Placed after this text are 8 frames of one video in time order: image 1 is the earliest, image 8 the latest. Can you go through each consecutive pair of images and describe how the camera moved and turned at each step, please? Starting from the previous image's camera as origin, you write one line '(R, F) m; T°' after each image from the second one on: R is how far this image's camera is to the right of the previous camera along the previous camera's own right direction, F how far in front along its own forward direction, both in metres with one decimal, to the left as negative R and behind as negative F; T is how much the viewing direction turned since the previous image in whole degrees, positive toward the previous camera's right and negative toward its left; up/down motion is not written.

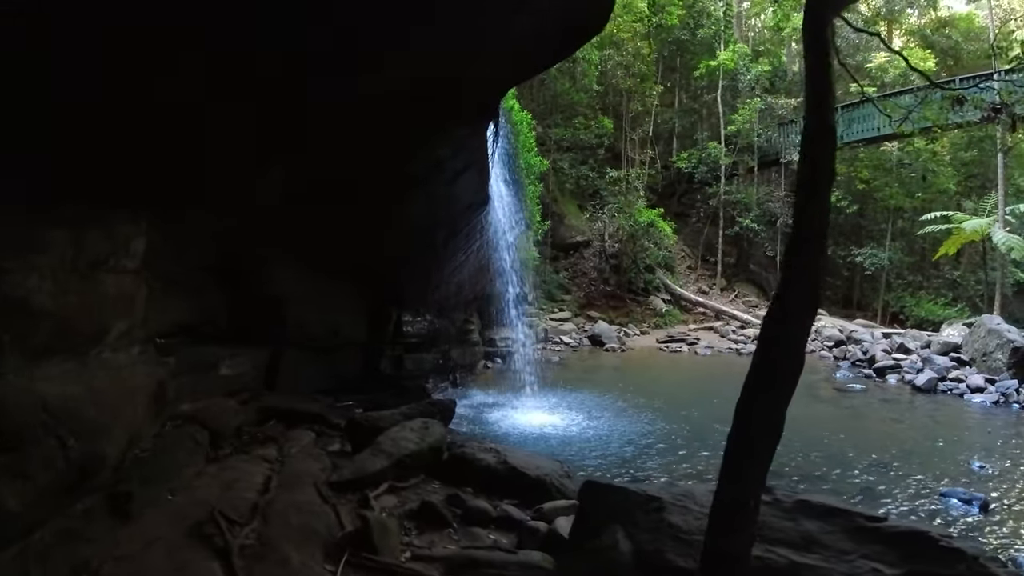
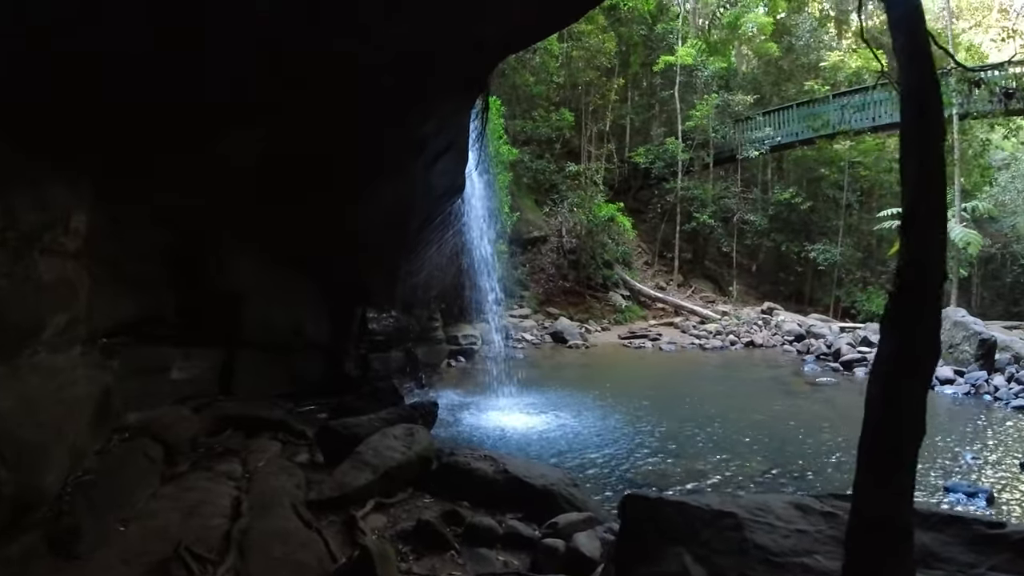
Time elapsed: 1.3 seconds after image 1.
(-0.3, +0.4) m; +5°
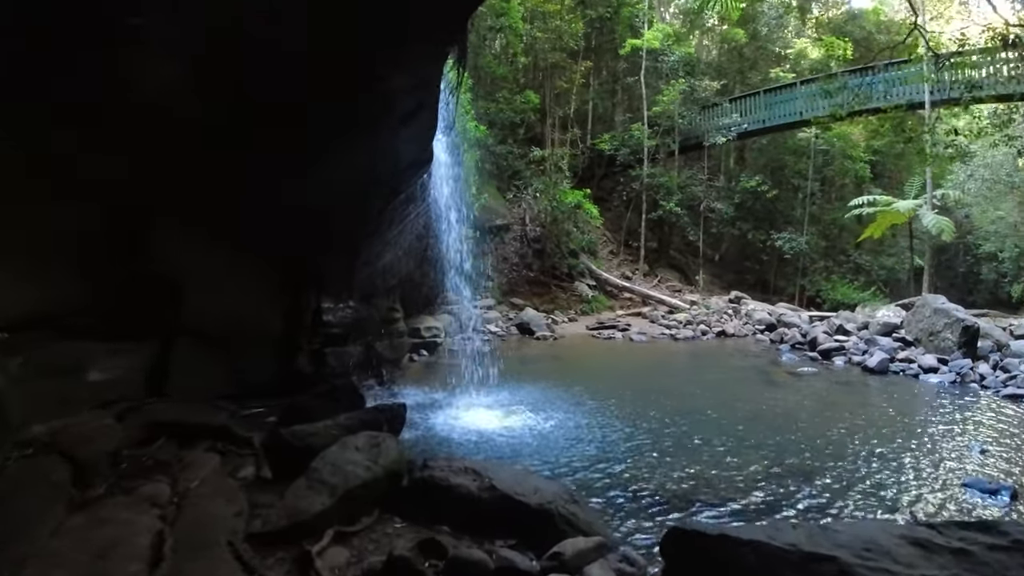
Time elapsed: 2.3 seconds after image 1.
(-0.1, +0.6) m; +4°
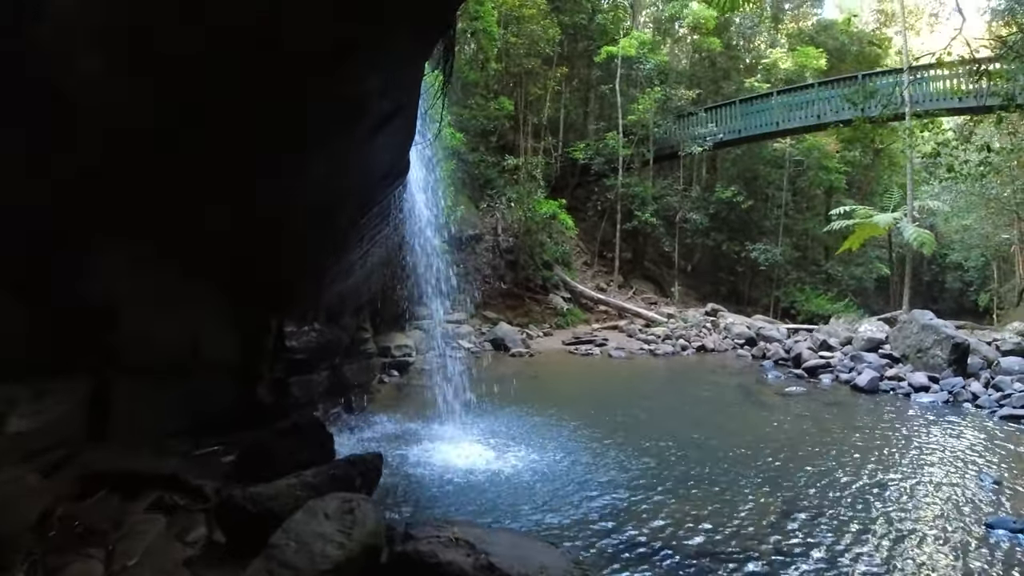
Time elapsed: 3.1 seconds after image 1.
(-0.1, +0.5) m; +3°
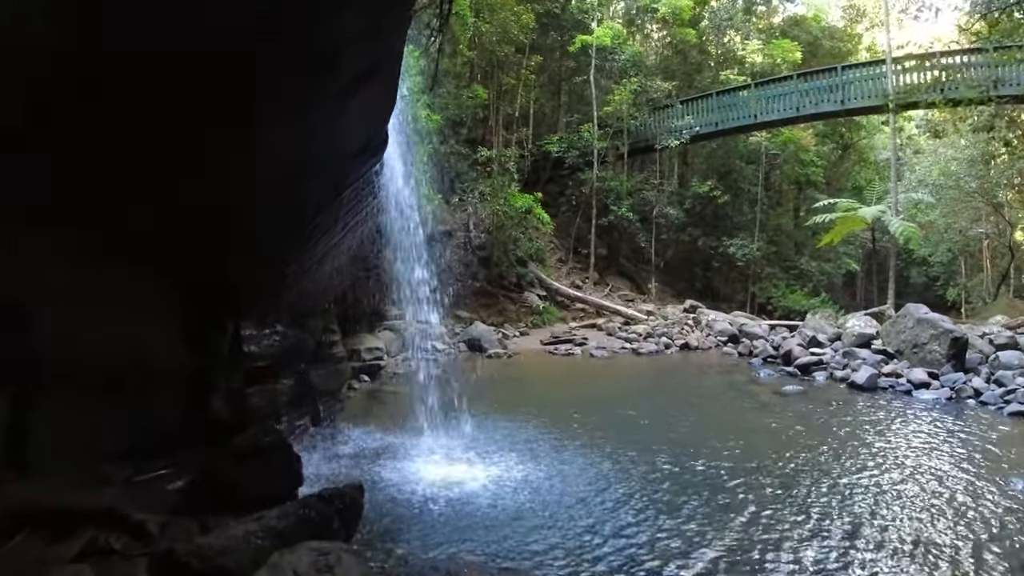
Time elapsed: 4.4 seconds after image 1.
(-0.2, +0.6) m; +3°
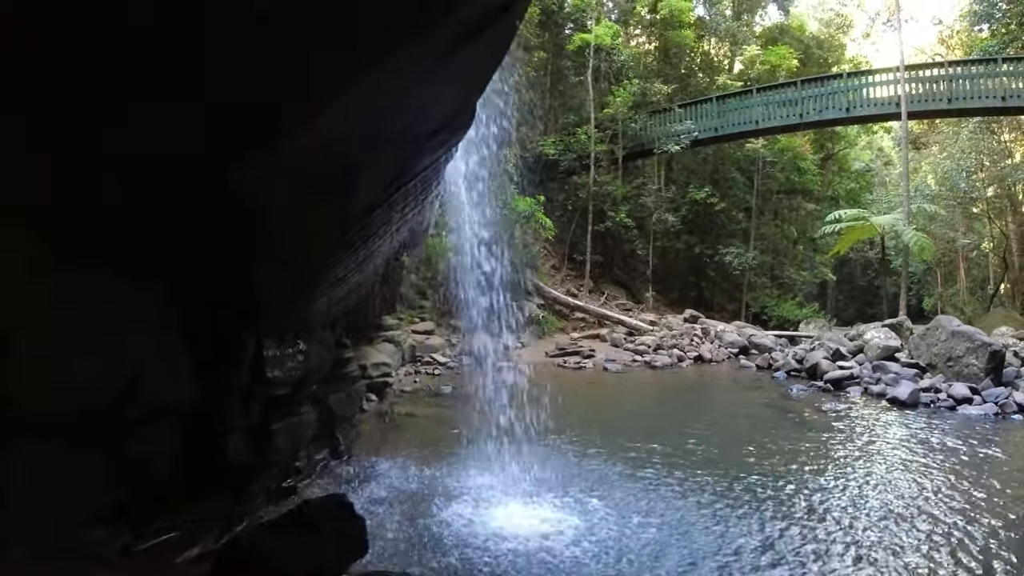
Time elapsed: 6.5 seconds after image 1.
(-0.8, +0.7) m; +4°
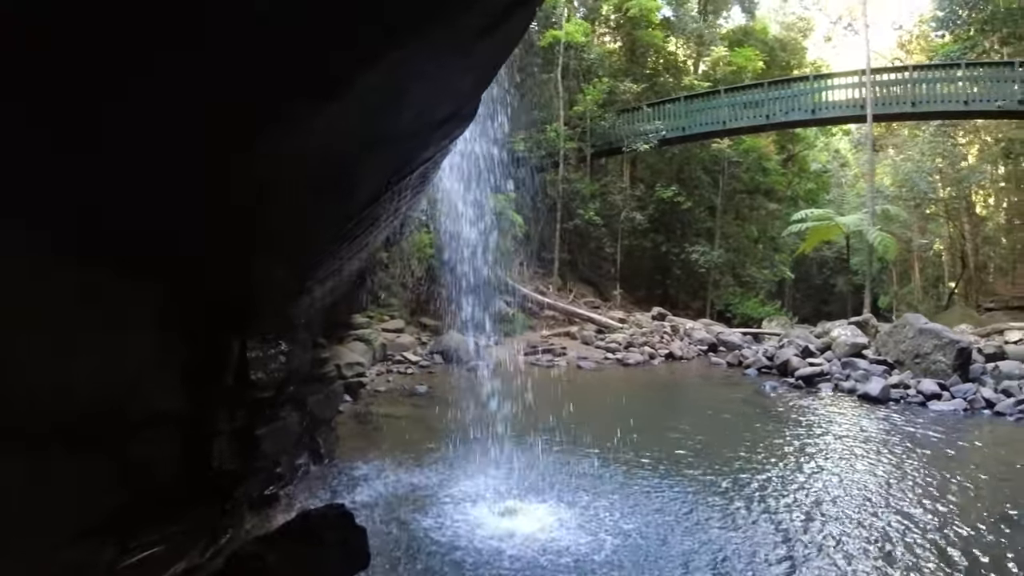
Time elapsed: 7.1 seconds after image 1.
(-0.2, +0.1) m; +4°
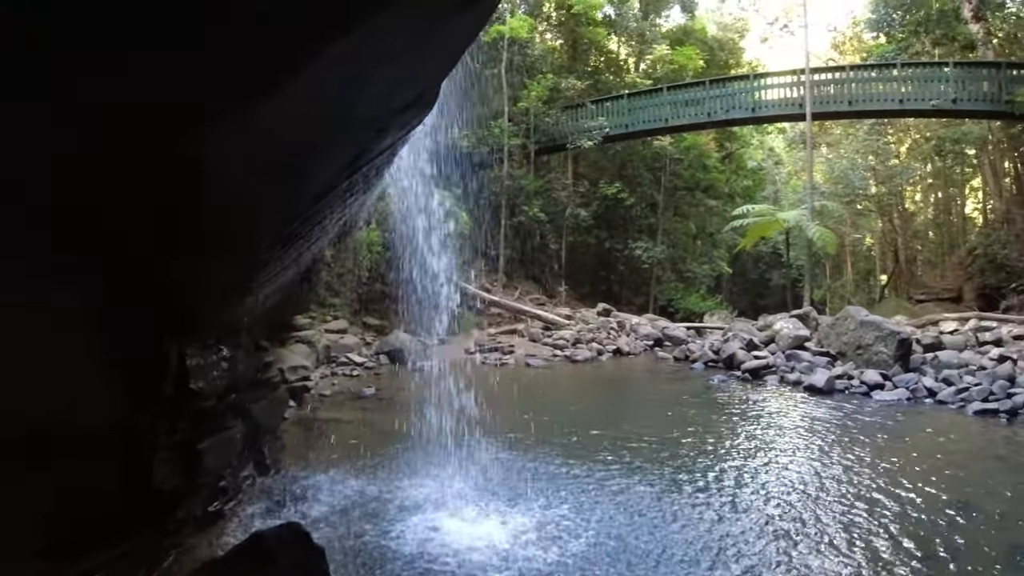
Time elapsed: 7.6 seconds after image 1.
(-0.1, +0.2) m; +5°
